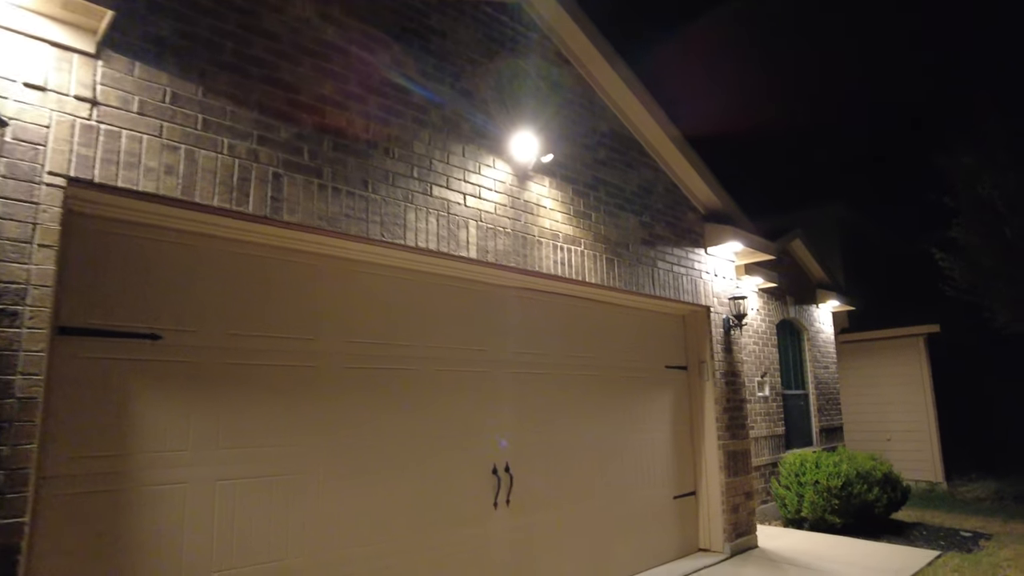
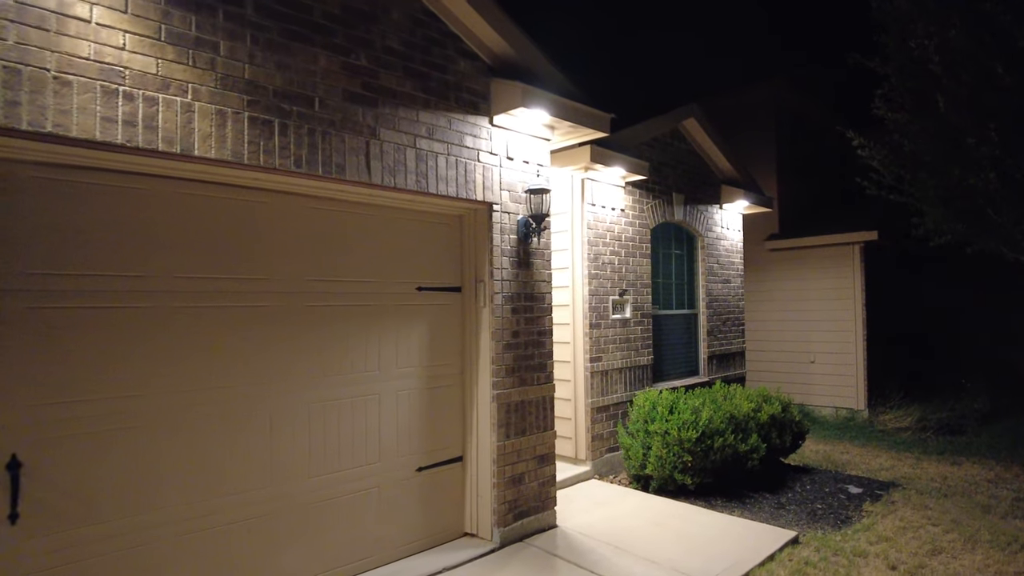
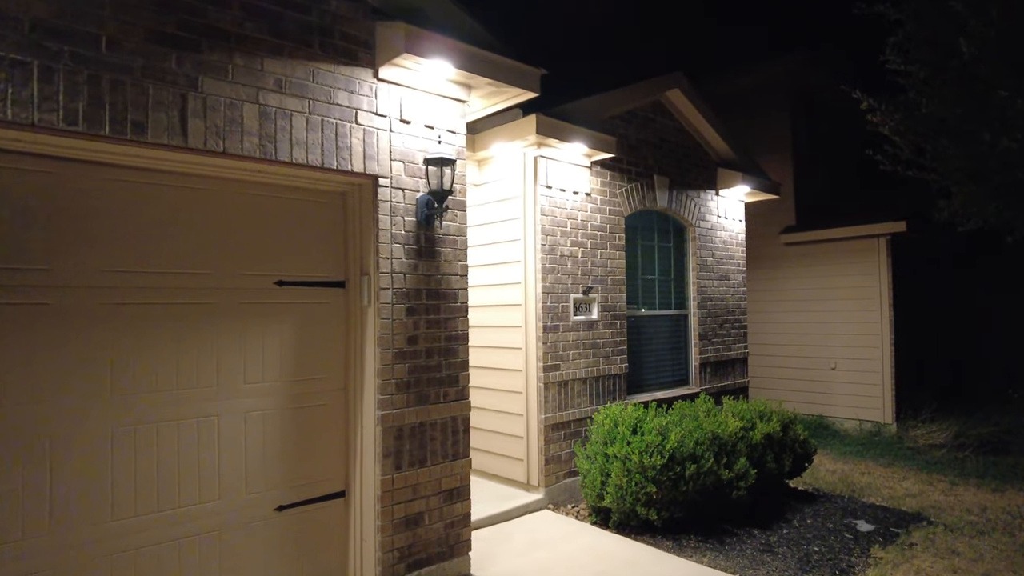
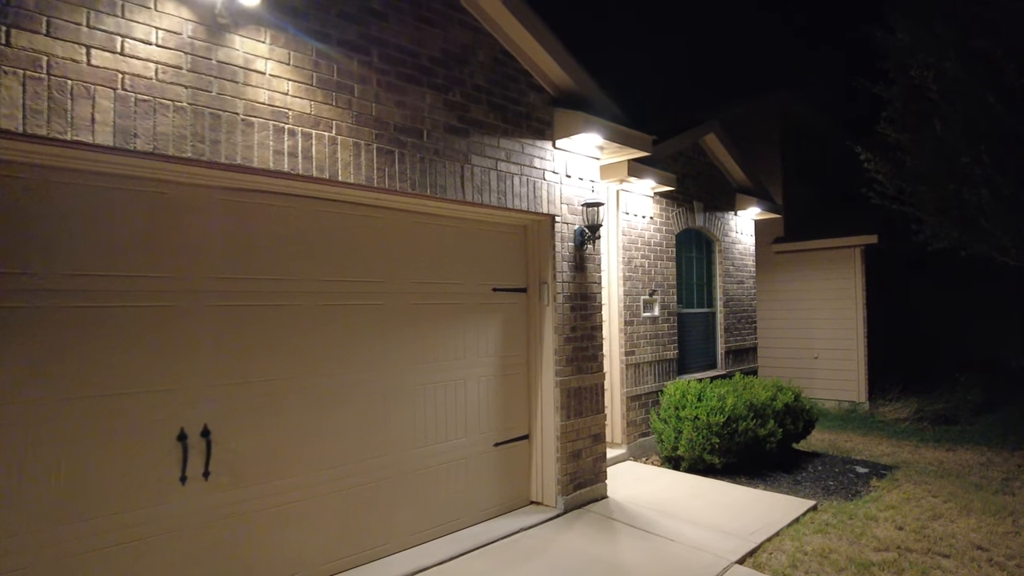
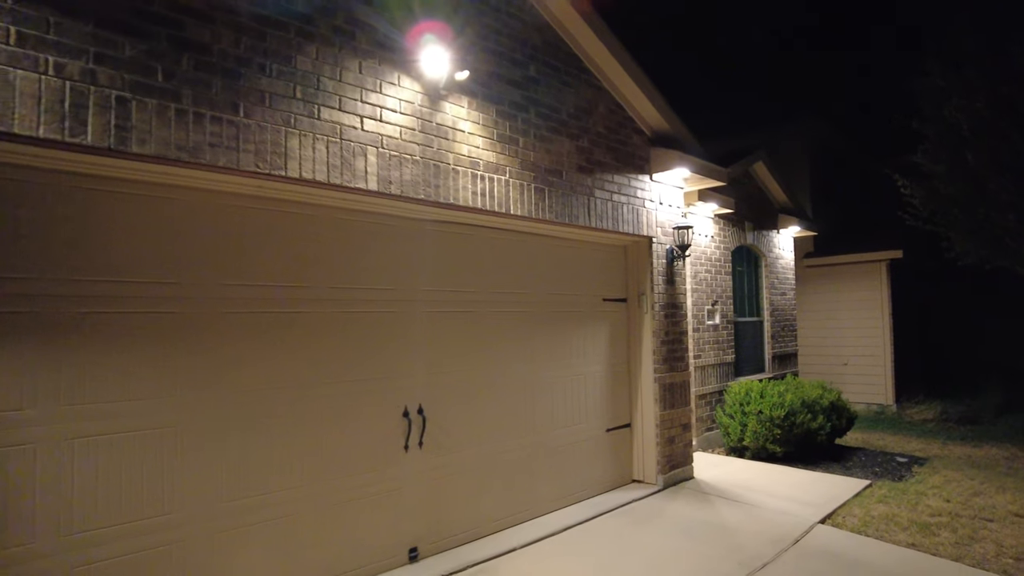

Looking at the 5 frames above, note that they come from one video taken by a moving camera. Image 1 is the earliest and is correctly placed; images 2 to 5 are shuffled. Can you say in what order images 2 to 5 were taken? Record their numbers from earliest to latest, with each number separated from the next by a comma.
5, 4, 2, 3
